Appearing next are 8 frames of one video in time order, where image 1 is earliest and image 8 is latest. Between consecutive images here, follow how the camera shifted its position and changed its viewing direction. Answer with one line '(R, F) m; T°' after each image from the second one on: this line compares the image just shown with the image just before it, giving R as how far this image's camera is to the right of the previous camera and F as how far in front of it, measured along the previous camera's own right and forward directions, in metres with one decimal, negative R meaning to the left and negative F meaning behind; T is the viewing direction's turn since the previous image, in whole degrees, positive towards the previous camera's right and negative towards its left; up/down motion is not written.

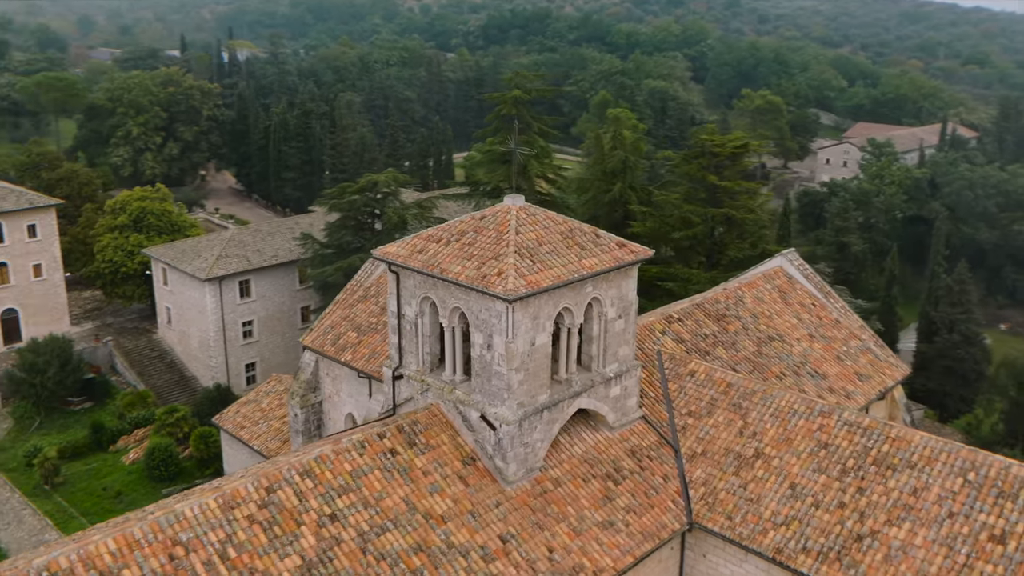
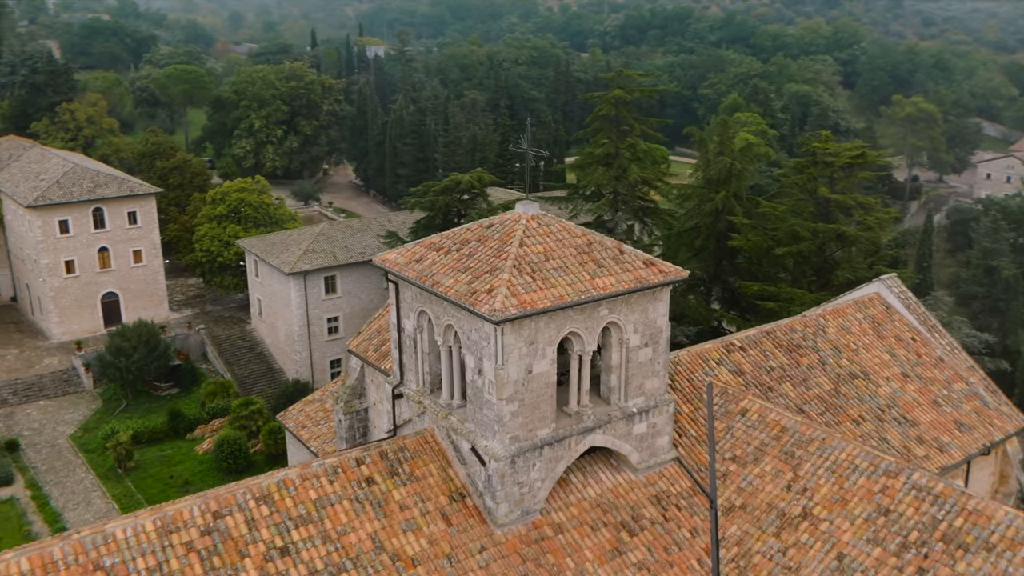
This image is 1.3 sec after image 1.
(+1.7, +1.6) m; -8°
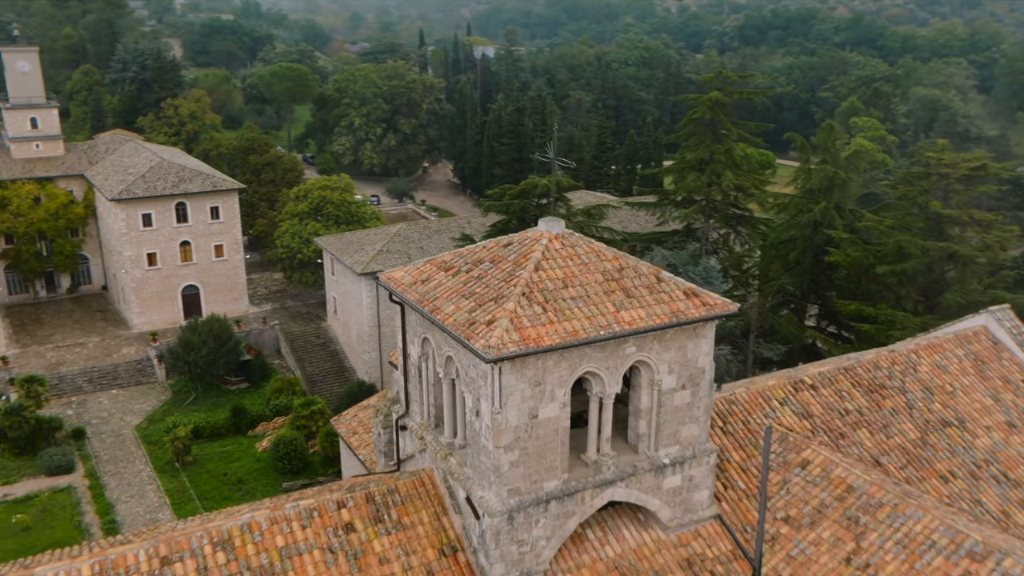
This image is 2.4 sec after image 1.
(+1.2, +1.6) m; -7°
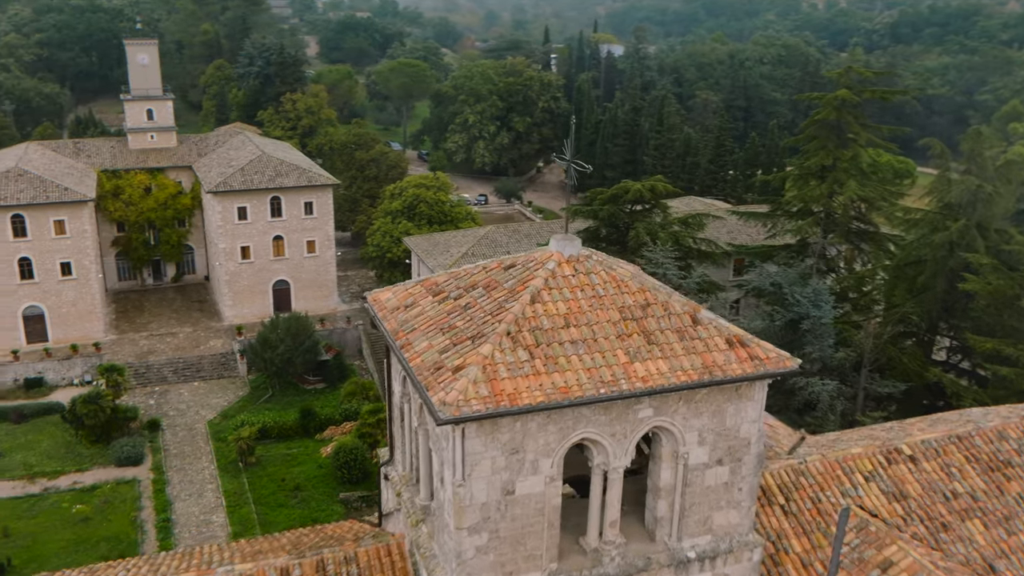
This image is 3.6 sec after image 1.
(+1.4, +2.3) m; -8°
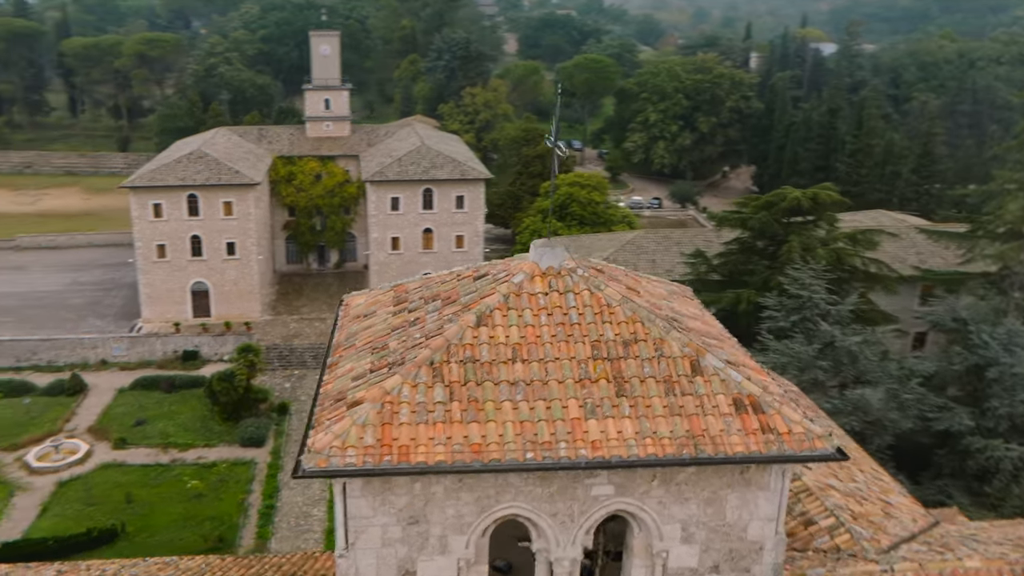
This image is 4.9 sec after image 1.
(+2.0, +2.3) m; -13°
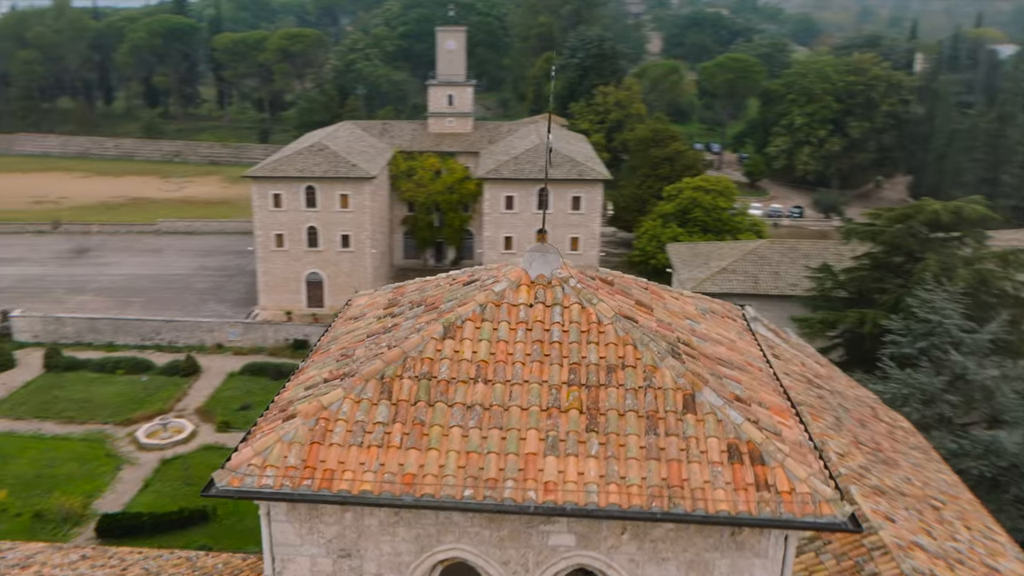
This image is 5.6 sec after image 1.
(+1.1, +1.0) m; -9°
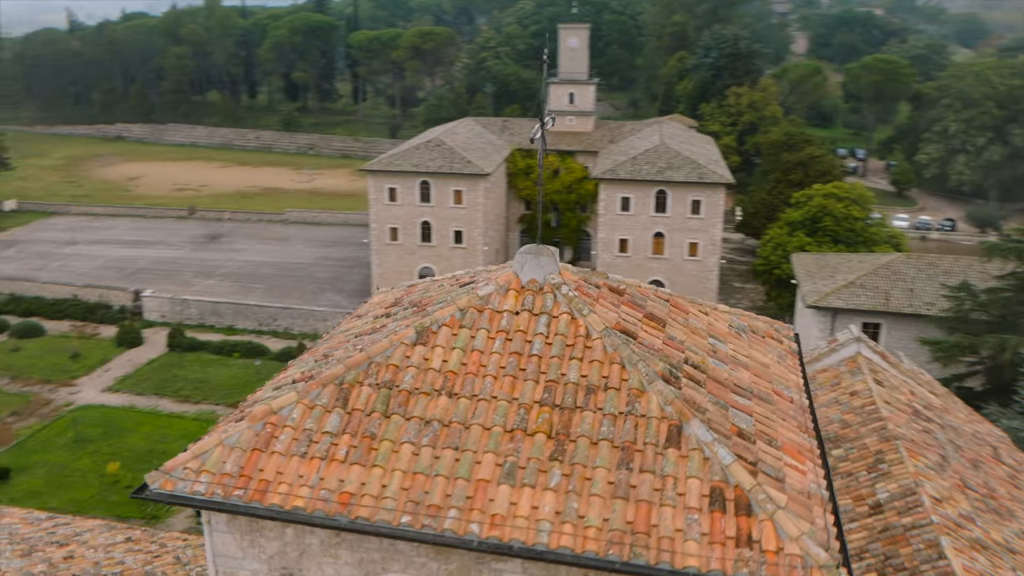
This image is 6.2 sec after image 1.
(+0.9, +0.7) m; -9°
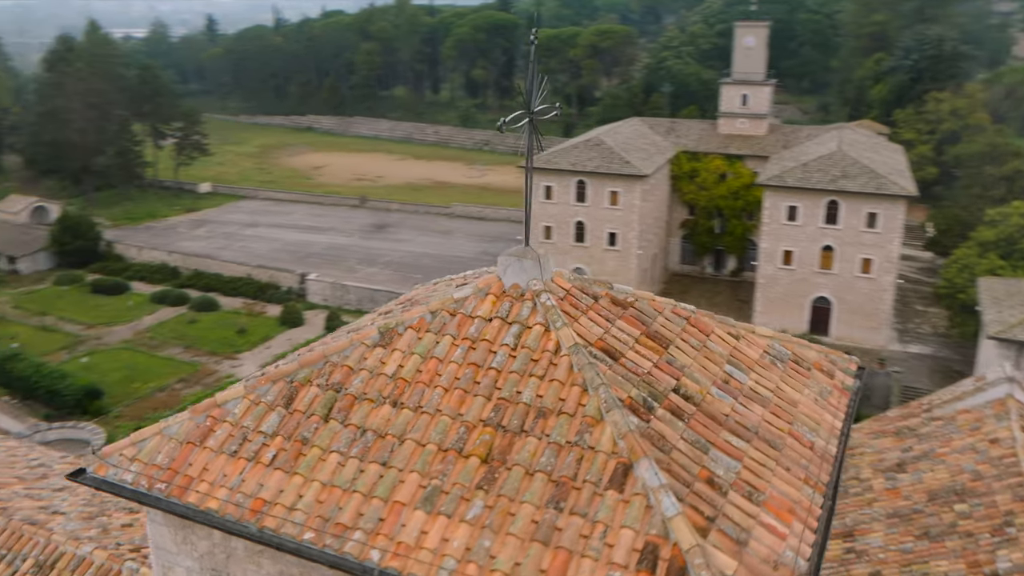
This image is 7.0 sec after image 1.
(+1.2, +0.7) m; -12°
